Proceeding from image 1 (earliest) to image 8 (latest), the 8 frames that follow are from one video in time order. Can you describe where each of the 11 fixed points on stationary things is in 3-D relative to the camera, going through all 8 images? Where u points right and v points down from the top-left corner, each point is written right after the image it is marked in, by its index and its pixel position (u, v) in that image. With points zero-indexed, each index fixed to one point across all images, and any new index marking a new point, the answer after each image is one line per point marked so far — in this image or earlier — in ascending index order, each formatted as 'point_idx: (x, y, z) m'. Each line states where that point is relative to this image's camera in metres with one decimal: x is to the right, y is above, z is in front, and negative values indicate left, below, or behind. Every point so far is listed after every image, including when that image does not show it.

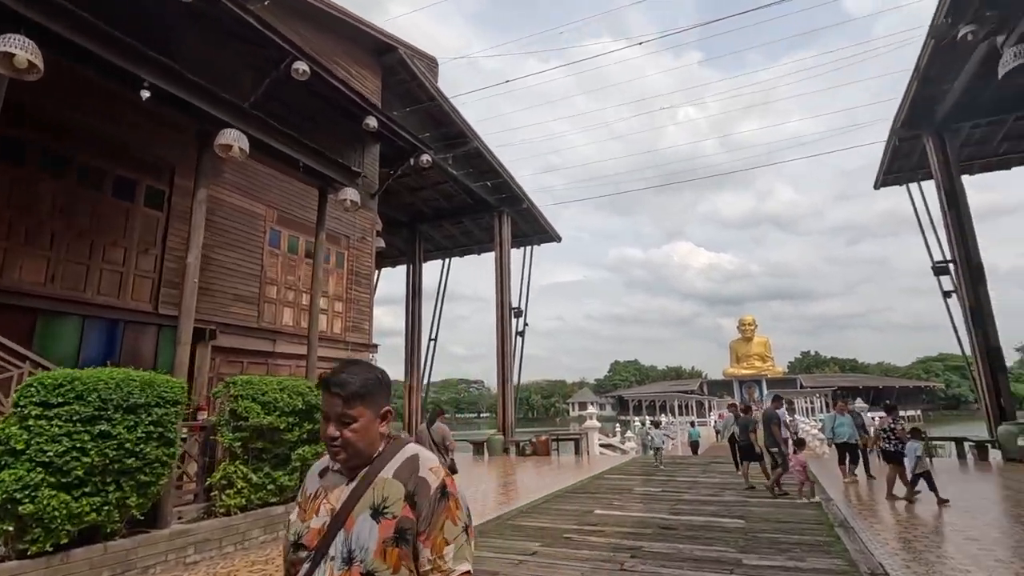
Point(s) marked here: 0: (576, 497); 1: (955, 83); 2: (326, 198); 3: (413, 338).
0: (+1.0, -3.2, +8.2) m
1: (+10.0, +4.7, +12.1) m
2: (-2.6, +1.2, +7.4) m
3: (-3.6, -1.8, +19.5) m
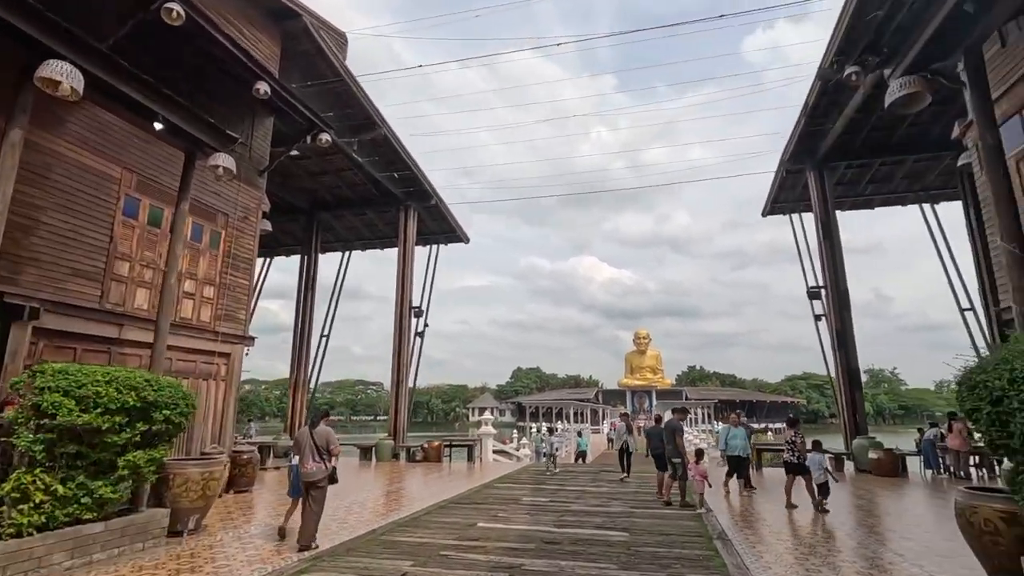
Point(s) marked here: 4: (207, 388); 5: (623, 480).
0: (-0.7, -3.2, +7.8) m
1: (+8.0, +4.1, +13.2) m
2: (-3.8, +1.5, +6.4) m
3: (-7.1, -1.5, +18.1) m
4: (-5.1, -1.7, +8.9) m
5: (+2.2, -3.8, +10.5) m
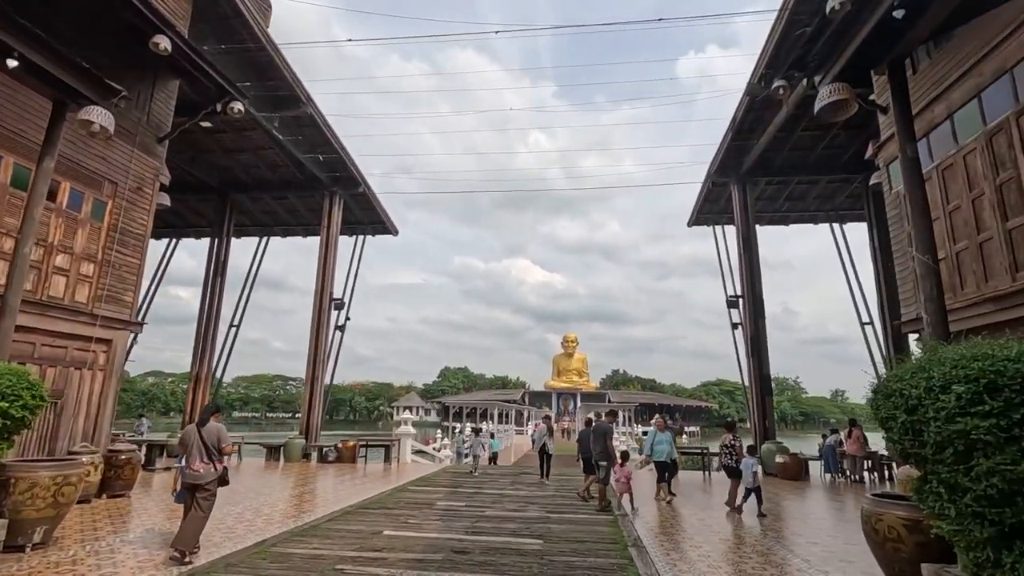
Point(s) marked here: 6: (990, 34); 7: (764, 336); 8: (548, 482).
0: (-1.9, -3.0, +7.2) m
1: (+6.4, +3.8, +13.8) m
2: (-4.6, +1.8, +5.5) m
3: (-9.4, -1.1, +16.7) m
4: (-6.3, -1.3, +7.8) m
5: (+0.6, -3.8, +10.3) m
6: (+5.3, +2.8, +5.9) m
7: (+6.6, -1.3, +14.1) m
8: (+0.7, -3.8, +10.5) m
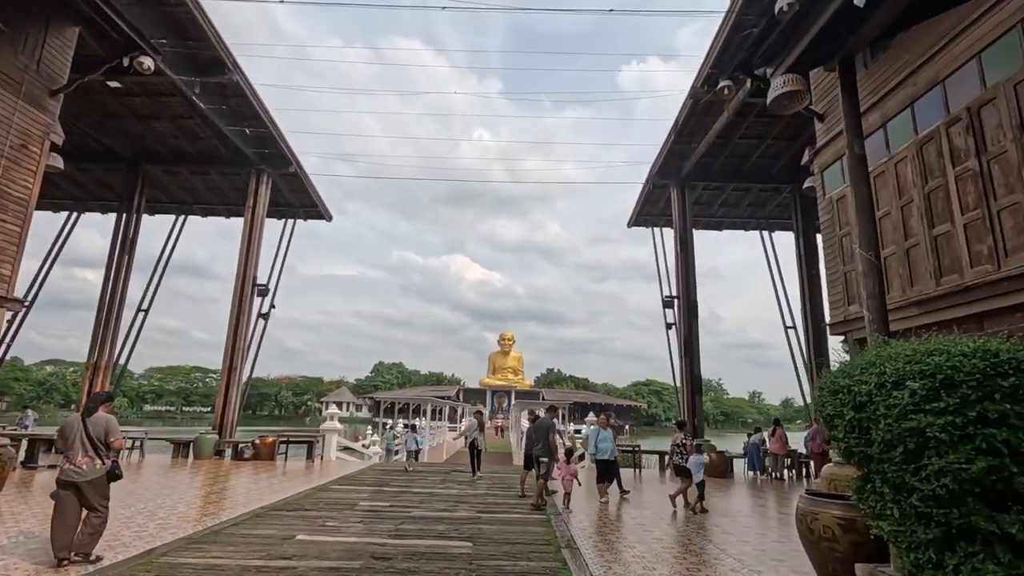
0: (-2.8, -2.8, +6.6) m
1: (+4.9, +3.8, +14.0) m
2: (-5.1, +2.1, +4.6) m
3: (-11.3, -0.5, +15.1) m
4: (-7.2, -0.9, +6.7) m
5: (-0.7, -3.6, +10.0) m
6: (+4.7, +2.8, +6.1) m
7: (+4.9, -1.3, +14.4) m
8: (-0.6, -3.7, +10.2) m
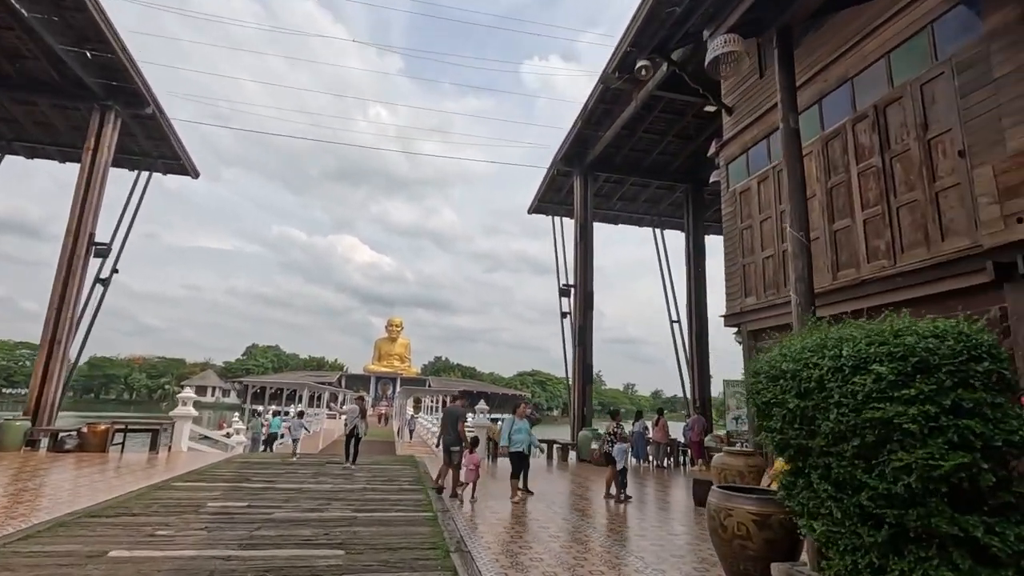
0: (-4.0, -2.3, +5.2) m
1: (+2.4, +4.0, +14.0) m
2: (-5.6, +2.7, +2.7) m
3: (-13.9, +0.7, +11.9) m
4: (-8.2, -0.2, +4.4) m
5: (-2.7, -3.1, +9.0) m
6: (+3.8, +2.8, +6.2) m
7: (+2.1, -1.0, +14.4) m
8: (-2.6, -3.2, +9.2) m
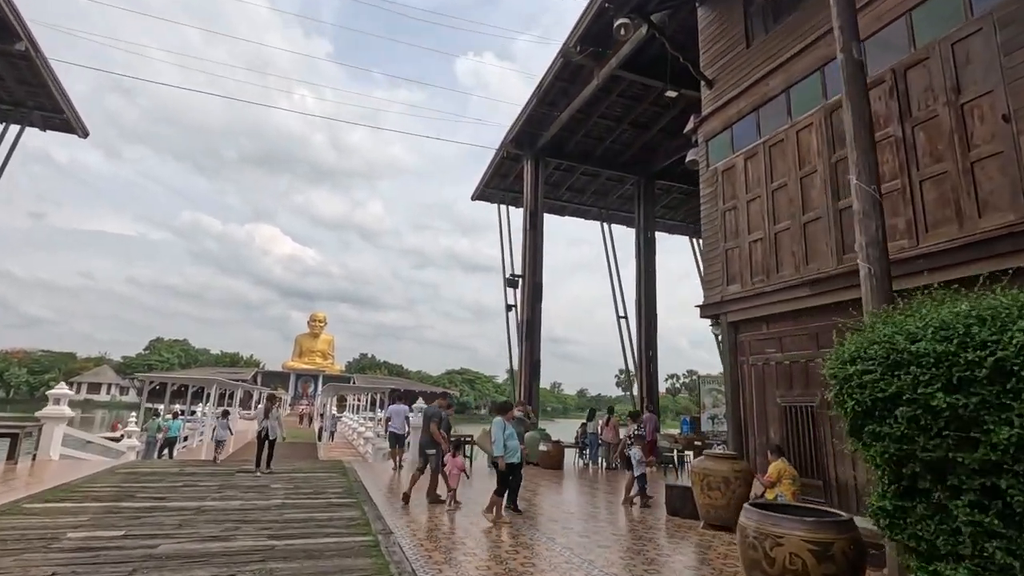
0: (-4.3, -1.9, +3.6) m
1: (+1.2, +4.3, +13.1) m
2: (-5.3, +3.0, +1.0) m
3: (-14.8, +1.3, +8.9) m
4: (-8.2, +0.3, +2.3) m
5: (-3.5, -2.8, +7.5) m
6: (+3.5, +3.0, +5.6) m
7: (+0.6, -0.8, +13.5) m
8: (-3.4, -2.8, +7.8) m
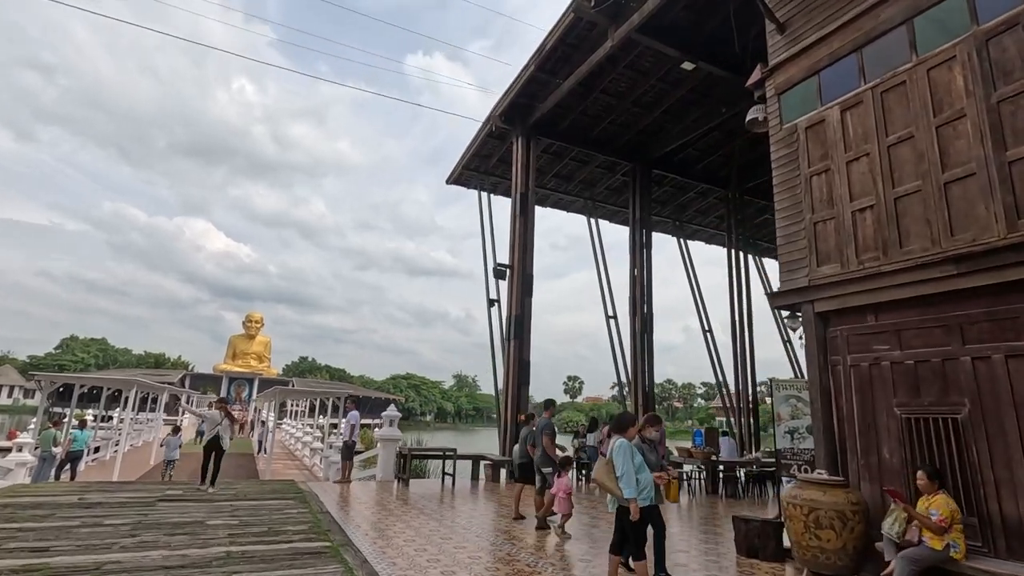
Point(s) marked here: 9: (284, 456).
0: (-3.6, -1.5, +1.6) m
1: (+1.0, +4.4, +11.7) m
2: (-4.2, +3.5, -1.1) m
3: (-14.5, +2.0, +5.8) m
4: (-7.3, +0.8, -0.1) m
5: (-3.2, -2.4, +5.5) m
6: (+4.0, +3.1, +4.4) m
7: (+0.3, -0.6, +11.9) m
8: (-3.2, -2.5, +5.8) m
9: (-7.6, -5.6, +18.0) m
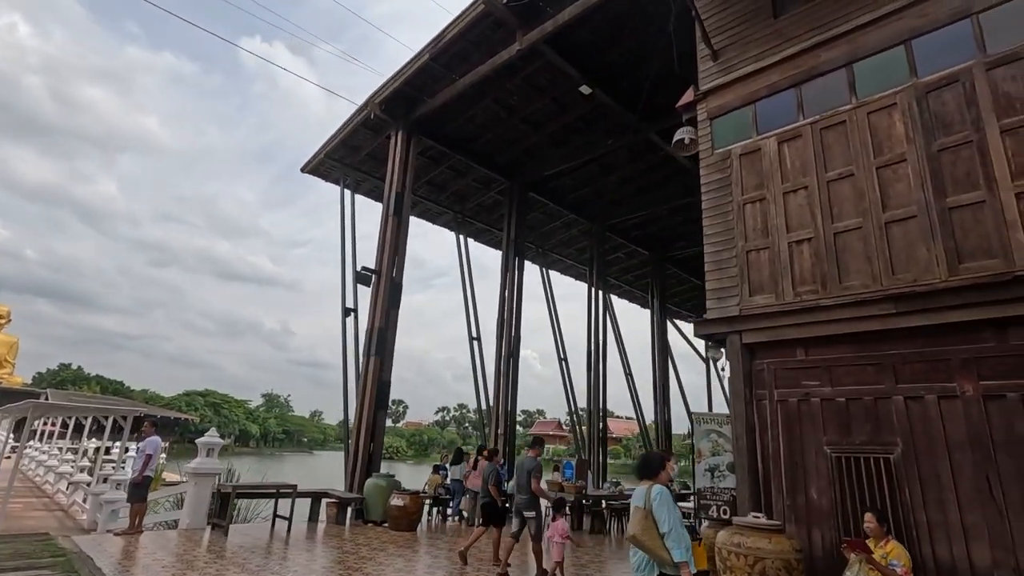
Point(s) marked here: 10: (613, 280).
0: (-3.0, -1.0, -0.6) m
1: (-1.2, +4.1, +10.8) m
2: (-2.3, +4.1, -3.0) m
3: (-14.3, +3.4, +0.3) m
4: (-5.8, +1.7, -3.2) m
5: (-3.9, -2.1, +3.3) m
6: (+3.8, +2.8, +4.7) m
7: (-2.4, -0.8, +10.5) m
8: (-4.0, -2.2, +3.5) m
9: (-12.2, -5.2, +13.6) m
10: (+3.8, +0.3, +19.7) m
